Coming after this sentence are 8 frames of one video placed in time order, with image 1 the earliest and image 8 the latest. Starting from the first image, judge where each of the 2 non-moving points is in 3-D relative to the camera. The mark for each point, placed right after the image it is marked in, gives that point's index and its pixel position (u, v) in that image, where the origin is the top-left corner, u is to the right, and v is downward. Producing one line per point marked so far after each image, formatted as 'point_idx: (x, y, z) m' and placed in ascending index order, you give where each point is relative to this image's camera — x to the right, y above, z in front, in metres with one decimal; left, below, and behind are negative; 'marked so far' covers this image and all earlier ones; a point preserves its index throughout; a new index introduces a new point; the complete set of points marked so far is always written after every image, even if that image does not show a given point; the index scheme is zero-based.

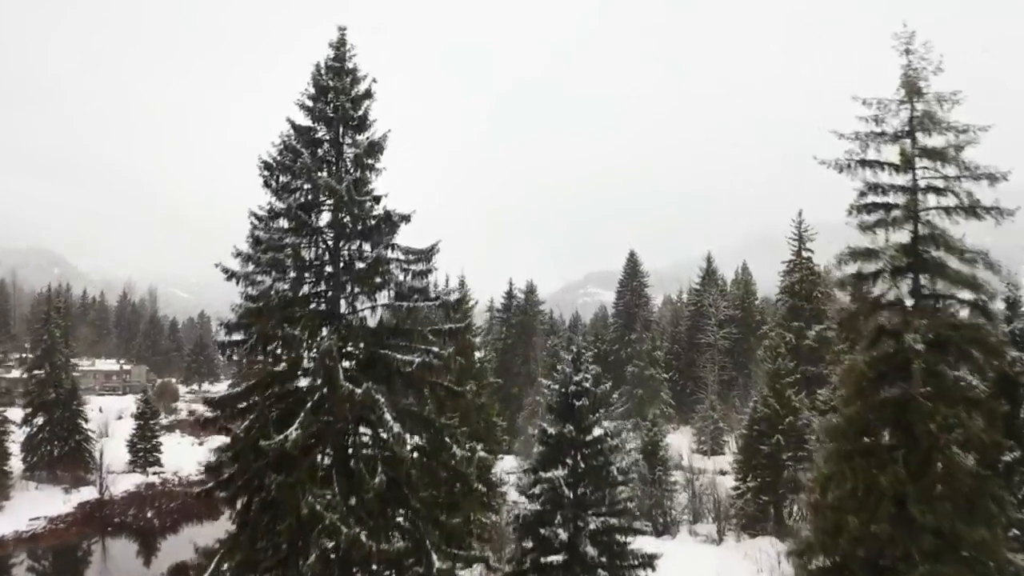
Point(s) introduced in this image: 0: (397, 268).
0: (-2.2, +0.4, +10.8) m
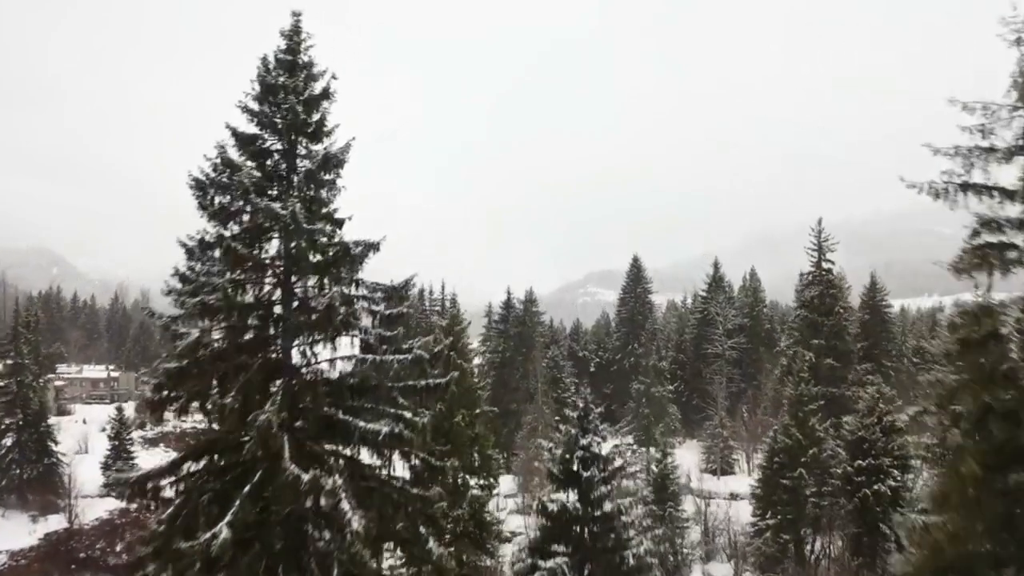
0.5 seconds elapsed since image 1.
0: (-2.3, -0.3, +8.8) m
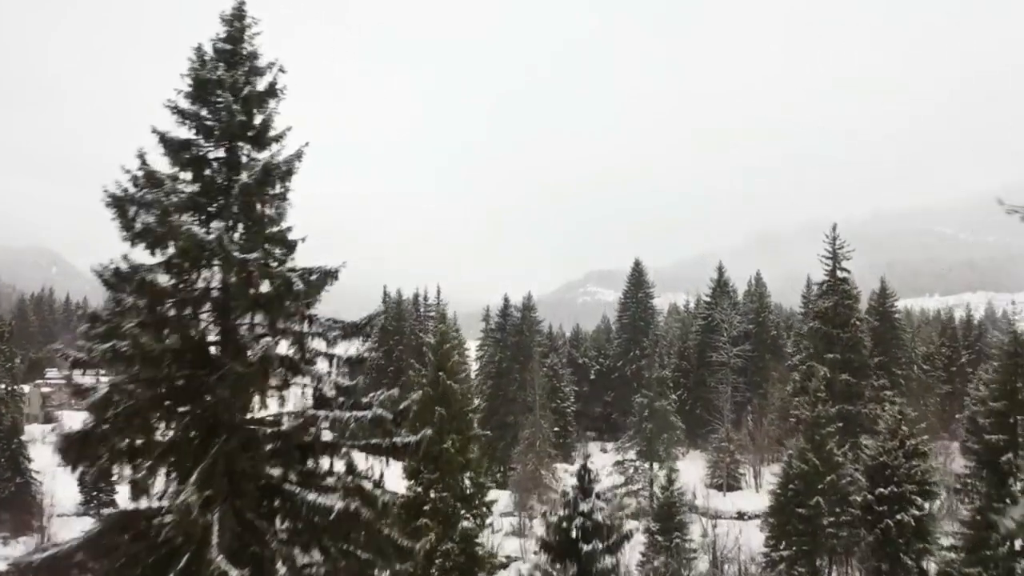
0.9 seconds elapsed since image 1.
0: (-2.5, -0.8, +7.3) m
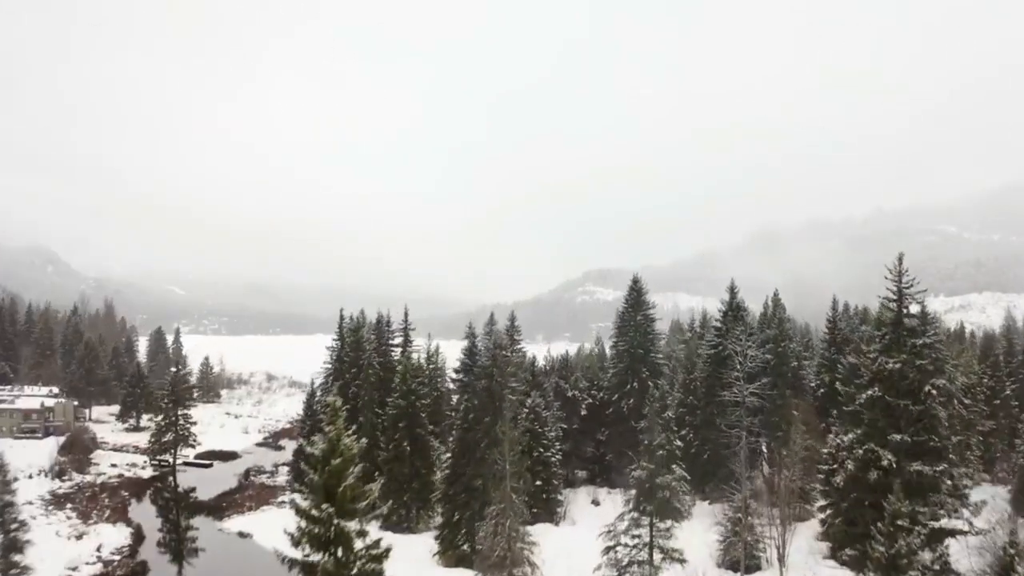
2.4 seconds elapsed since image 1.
0: (-4.1, -2.6, +1.0) m
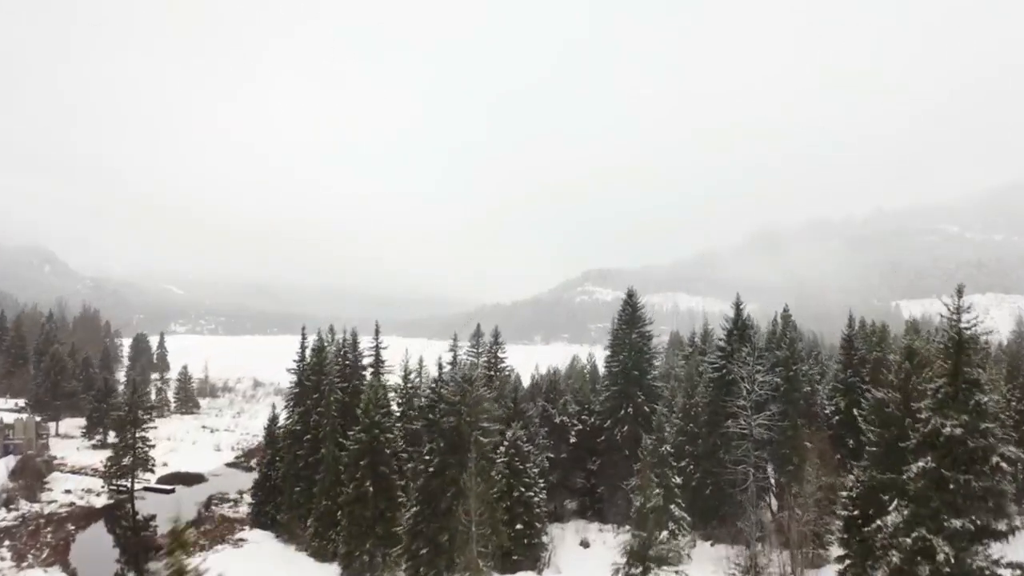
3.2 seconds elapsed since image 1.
0: (-5.3, -3.6, -2.9) m
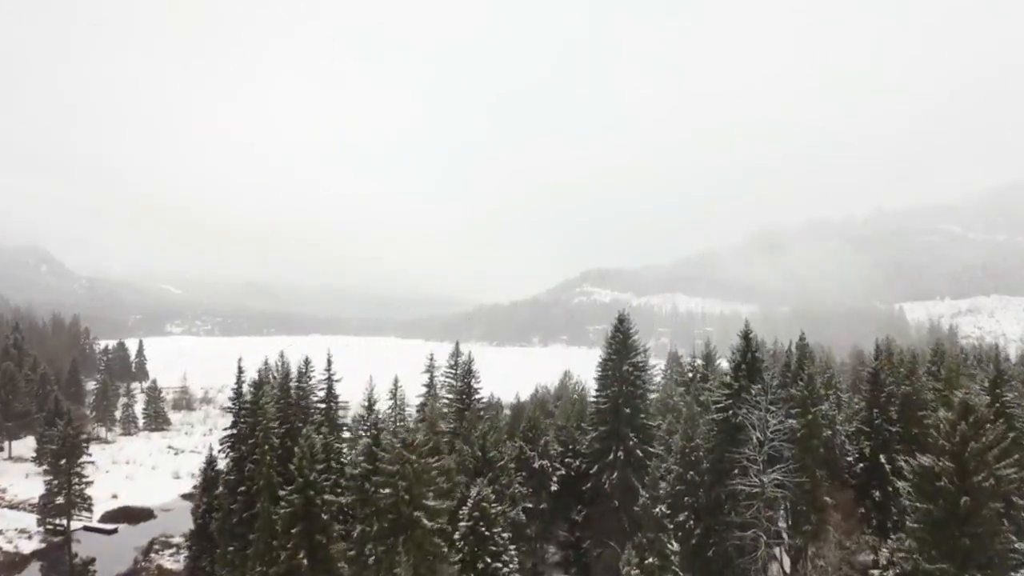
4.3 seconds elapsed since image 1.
0: (-6.9, -5.0, -7.9) m
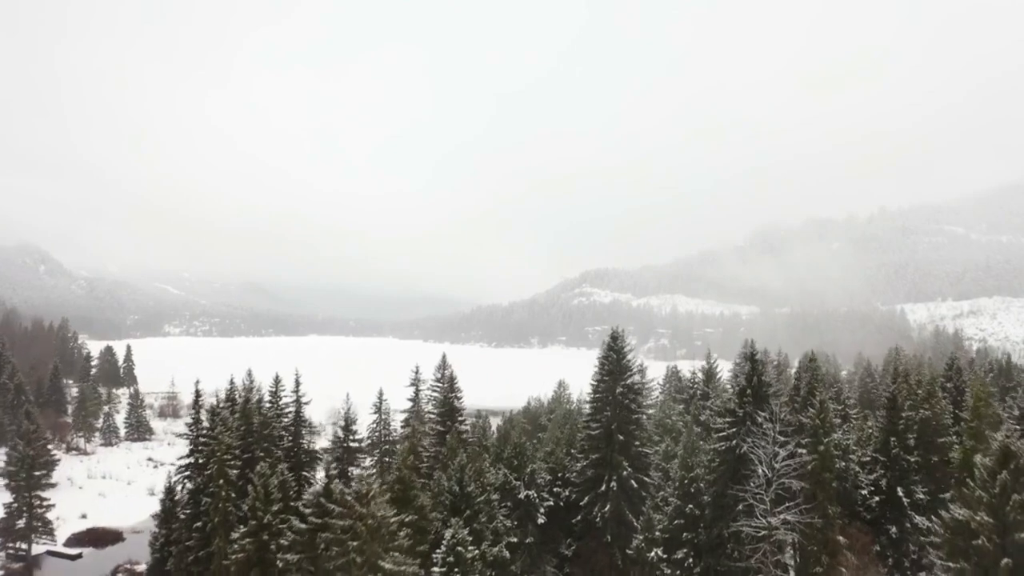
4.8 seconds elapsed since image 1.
0: (-7.8, -5.9, -10.5) m
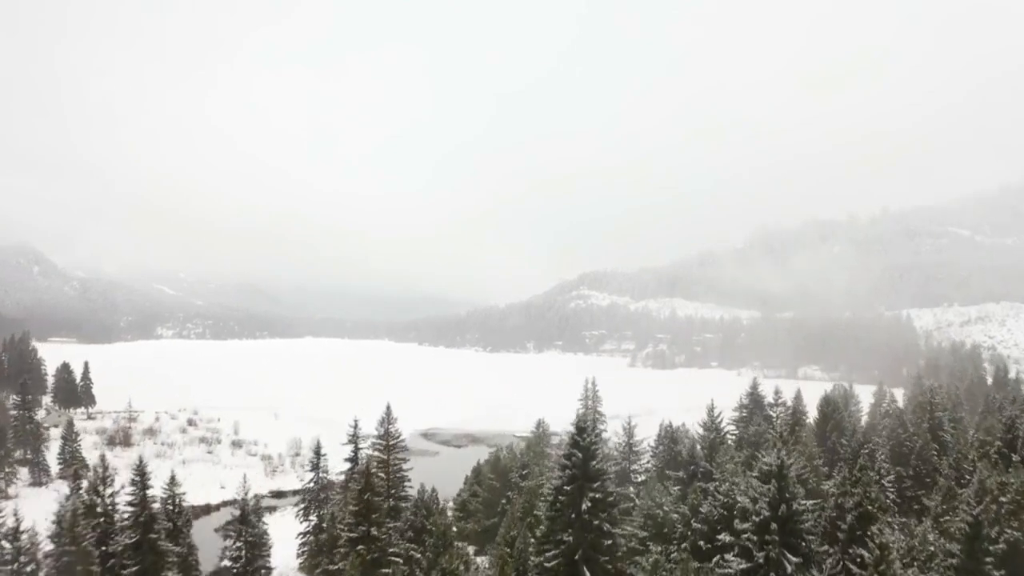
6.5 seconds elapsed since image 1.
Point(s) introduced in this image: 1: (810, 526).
0: (-10.6, -8.5, -19.0) m
1: (+9.9, -8.0, +19.7) m
